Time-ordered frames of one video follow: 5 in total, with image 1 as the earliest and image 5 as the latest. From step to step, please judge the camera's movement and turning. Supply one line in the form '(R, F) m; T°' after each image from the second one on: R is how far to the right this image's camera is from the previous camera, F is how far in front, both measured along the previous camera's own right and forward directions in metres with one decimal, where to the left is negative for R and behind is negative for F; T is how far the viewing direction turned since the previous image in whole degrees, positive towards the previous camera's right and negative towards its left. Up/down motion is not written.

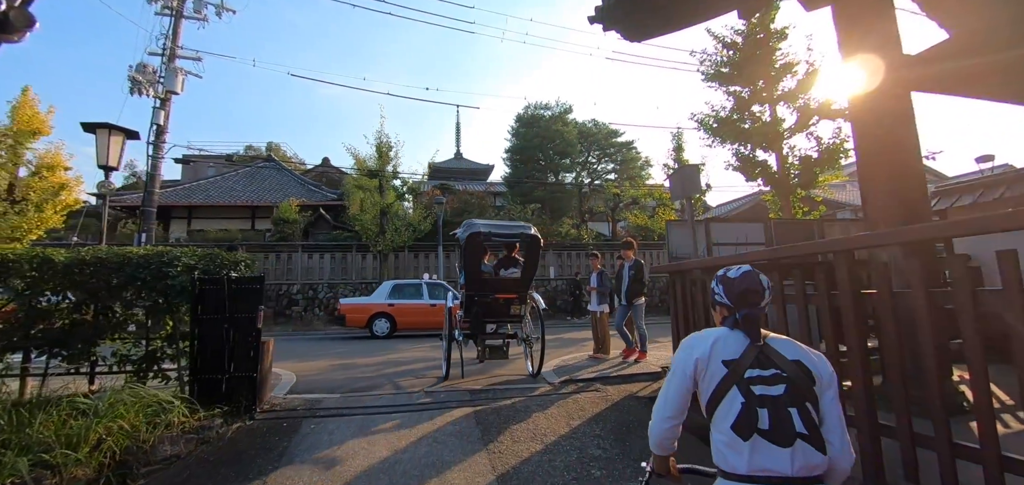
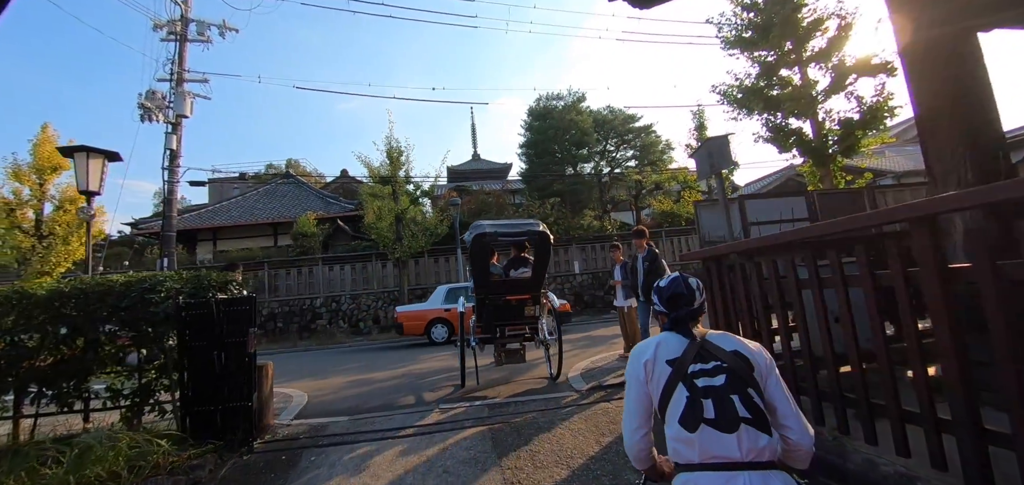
(+0.2, +0.5) m; -3°
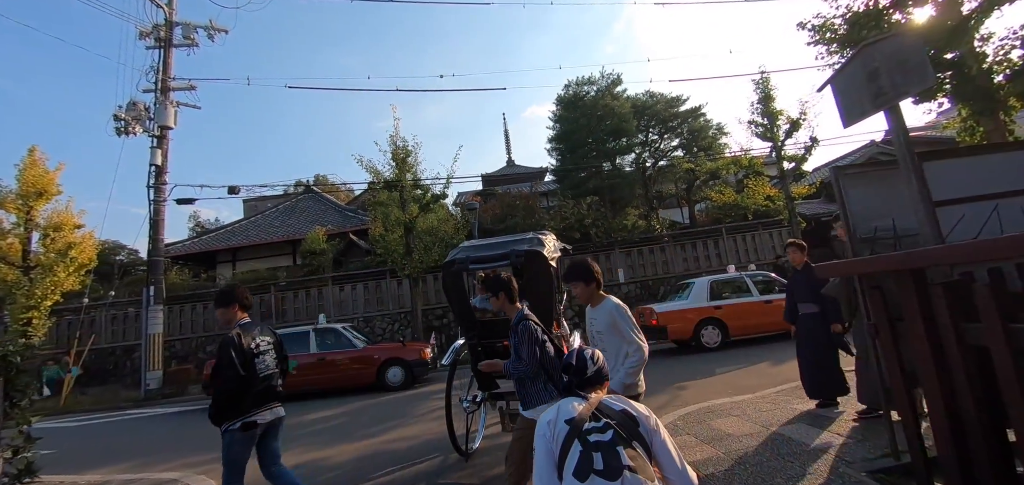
(+0.4, +2.4) m; -5°
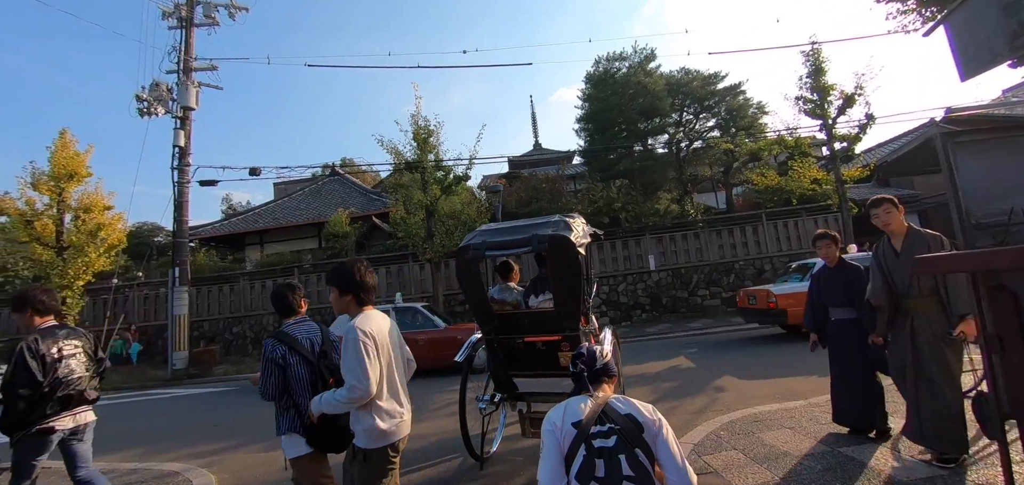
(0.0, +0.5) m; -3°
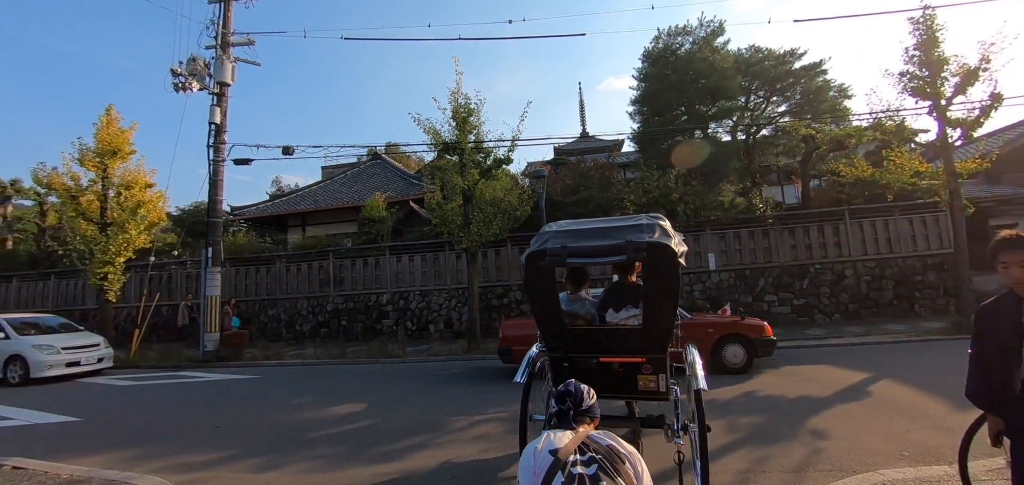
(0.0, +1.1) m; -5°
